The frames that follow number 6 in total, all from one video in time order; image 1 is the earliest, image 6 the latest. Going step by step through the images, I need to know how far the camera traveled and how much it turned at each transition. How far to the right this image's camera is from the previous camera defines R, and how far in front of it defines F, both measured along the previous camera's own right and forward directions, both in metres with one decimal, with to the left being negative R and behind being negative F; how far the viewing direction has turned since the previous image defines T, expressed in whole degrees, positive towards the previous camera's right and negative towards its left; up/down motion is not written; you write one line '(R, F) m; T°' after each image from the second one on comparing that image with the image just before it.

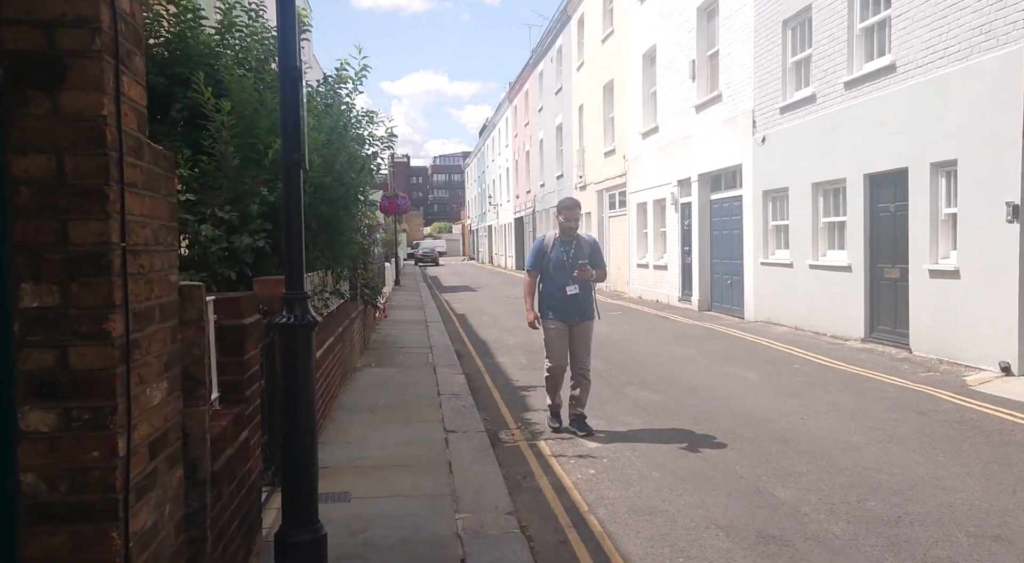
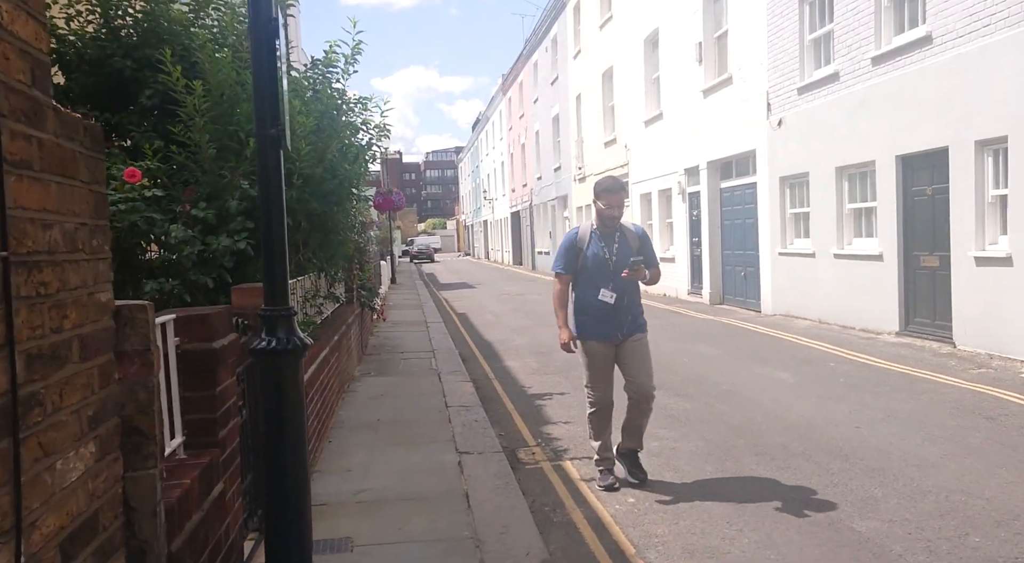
(-0.2, +0.8) m; 0°
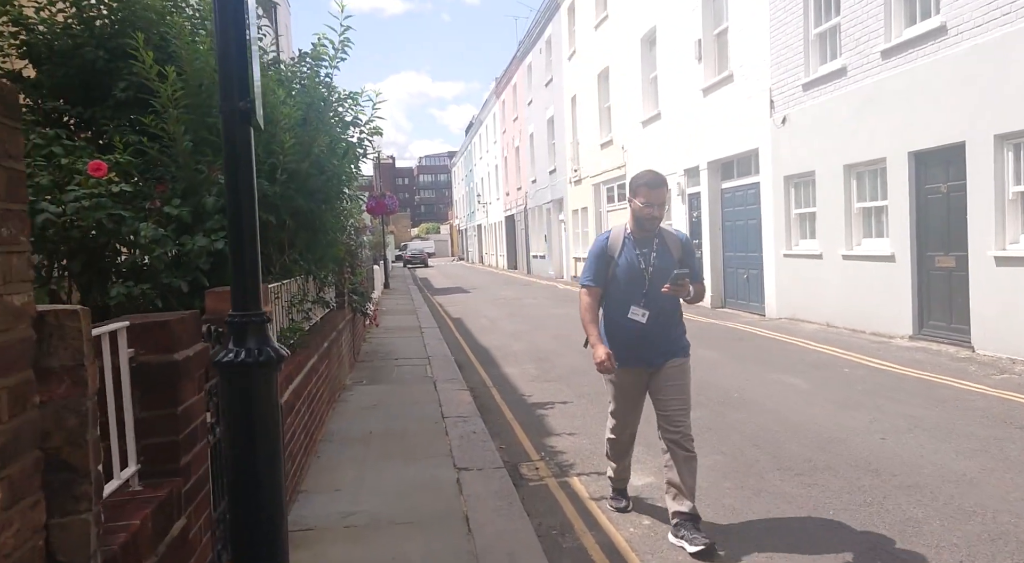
(-0.1, +0.4) m; 0°
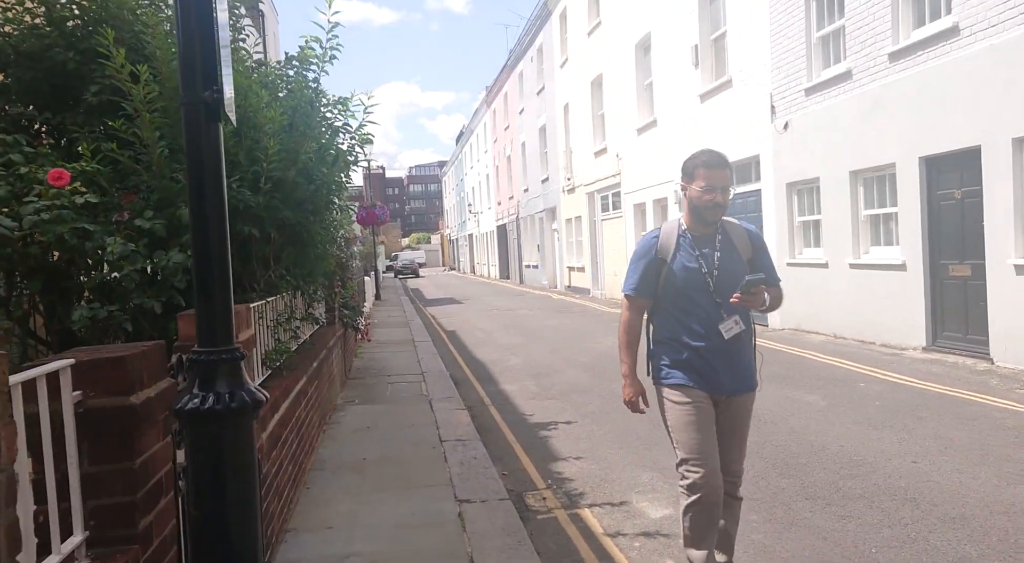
(-0.1, +0.4) m; +1°
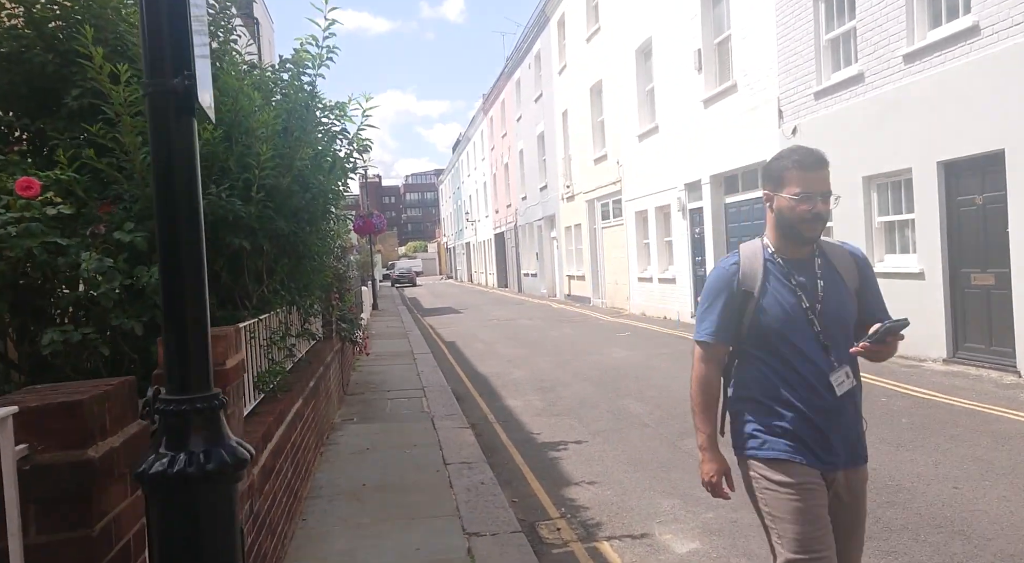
(-0.1, +0.4) m; 0°
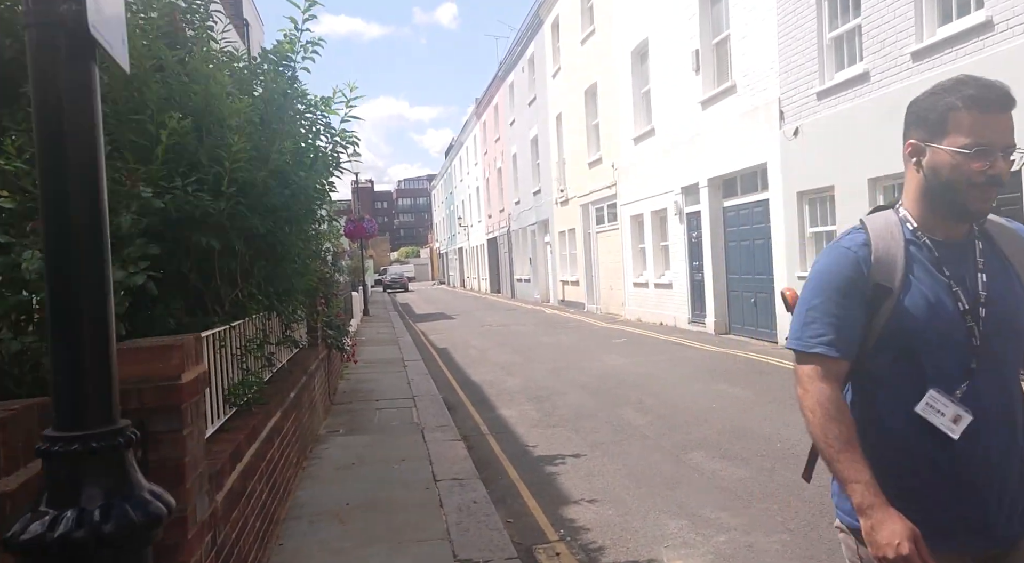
(0.0, +0.4) m; +1°
